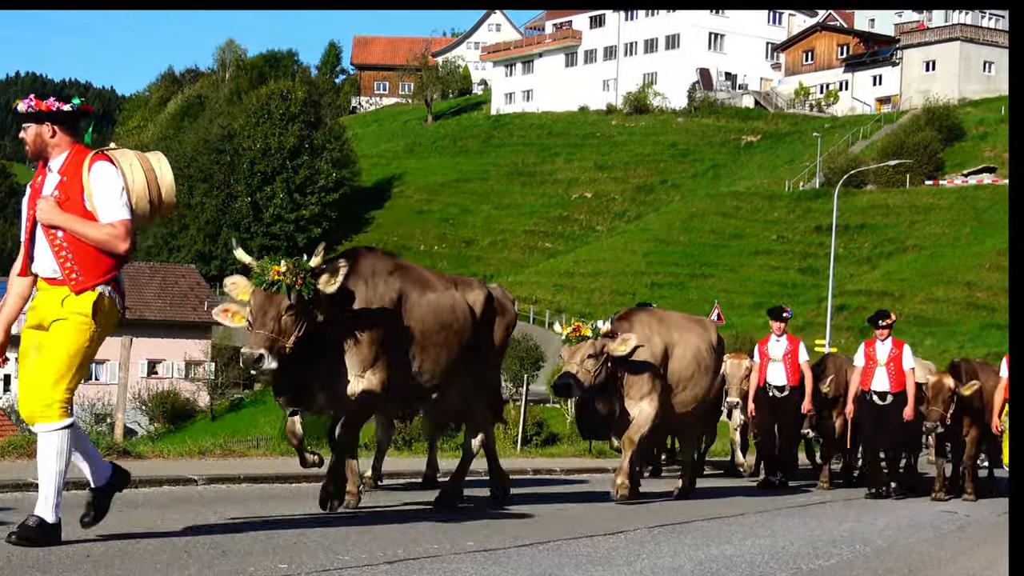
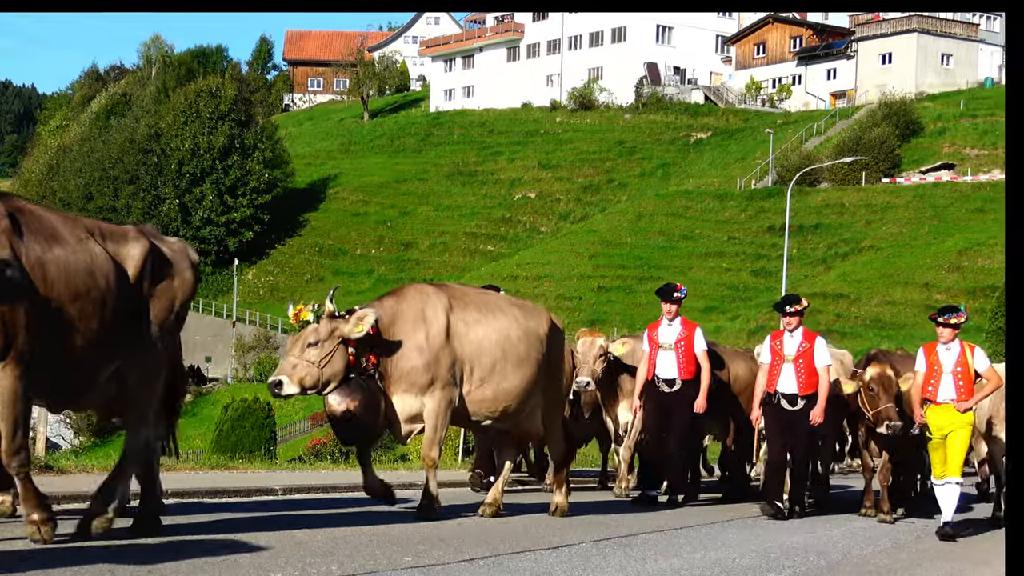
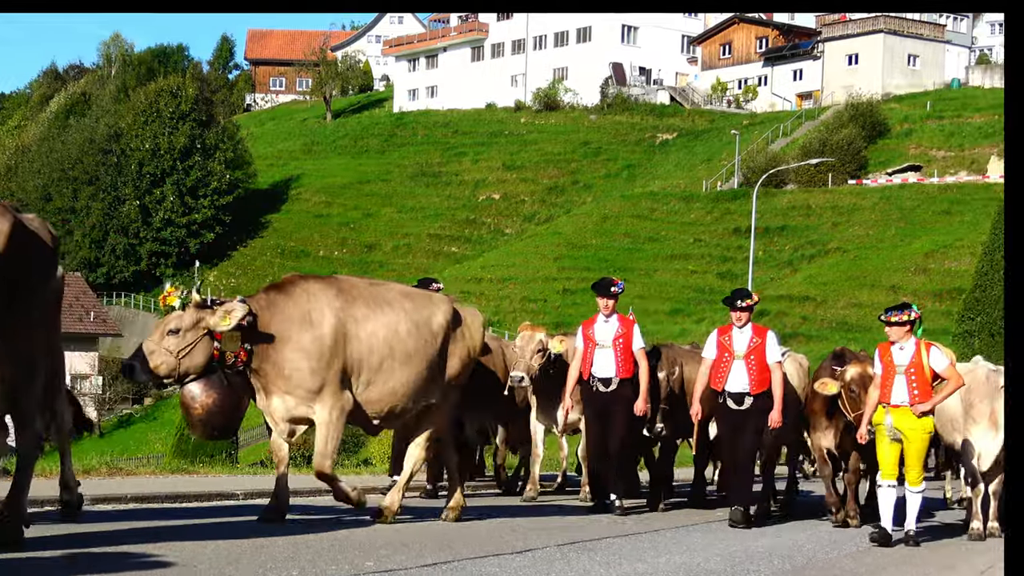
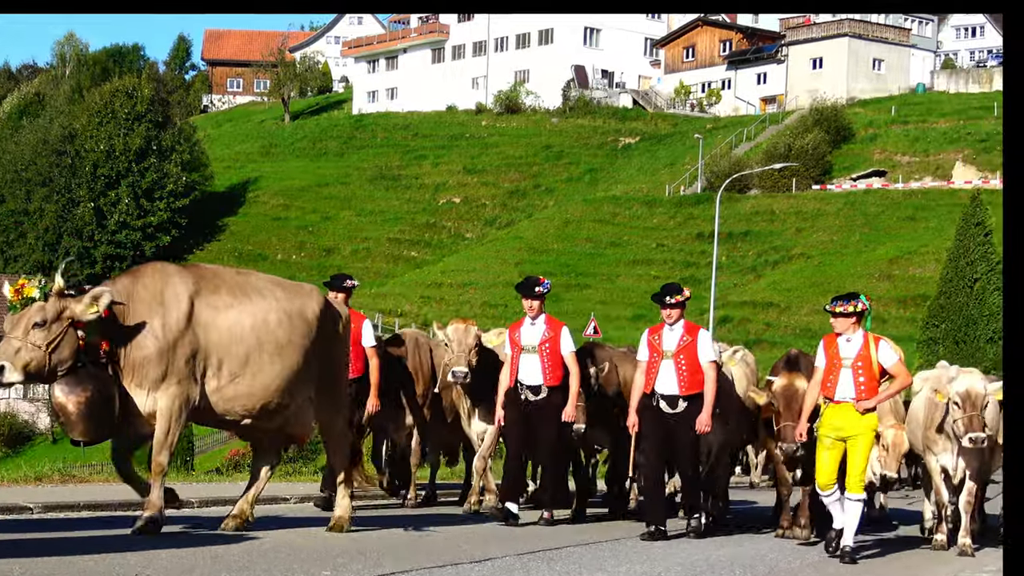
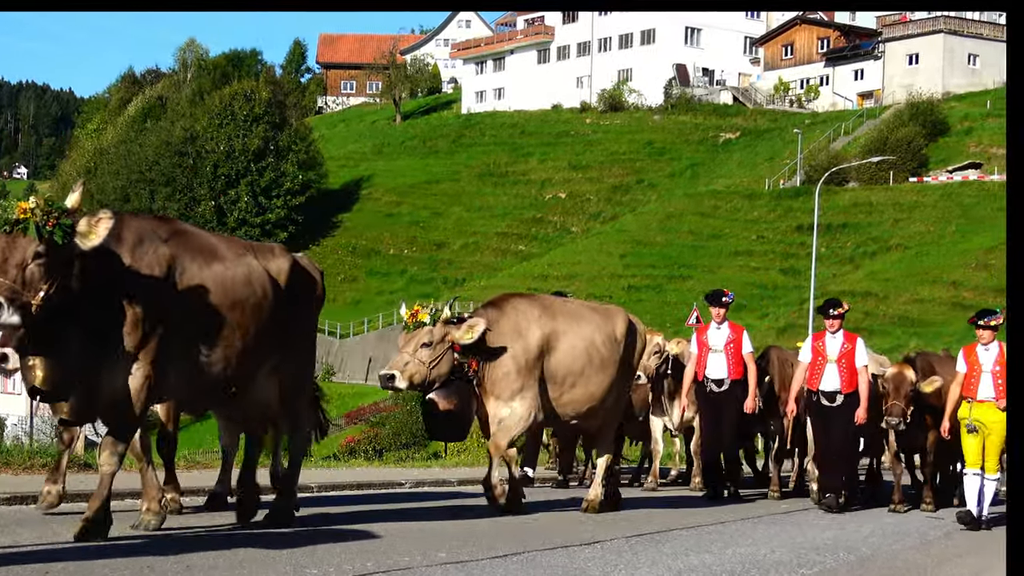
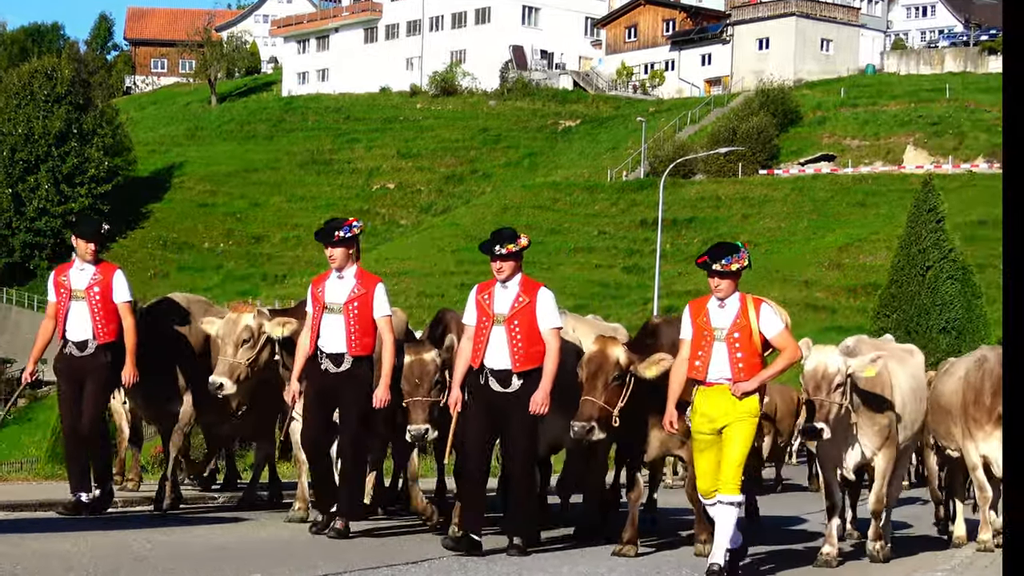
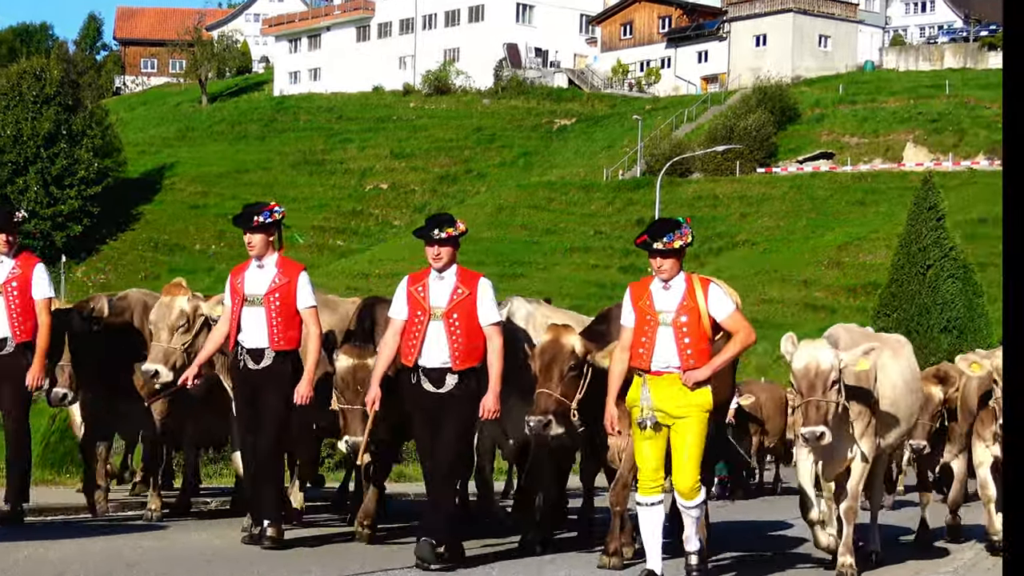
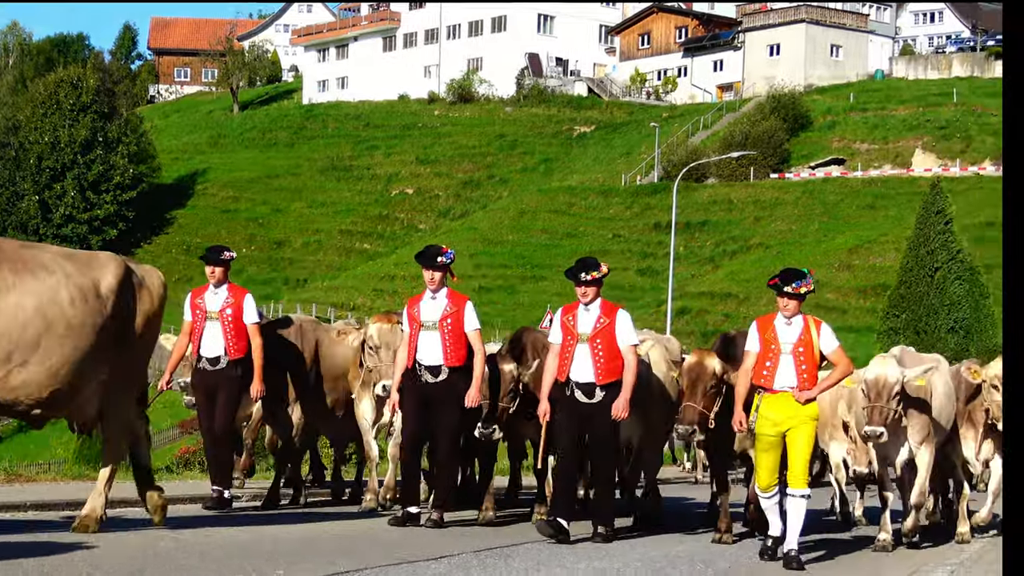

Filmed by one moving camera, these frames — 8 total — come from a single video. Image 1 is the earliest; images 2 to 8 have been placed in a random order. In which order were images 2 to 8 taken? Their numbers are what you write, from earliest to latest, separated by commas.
5, 2, 3, 4, 8, 6, 7
